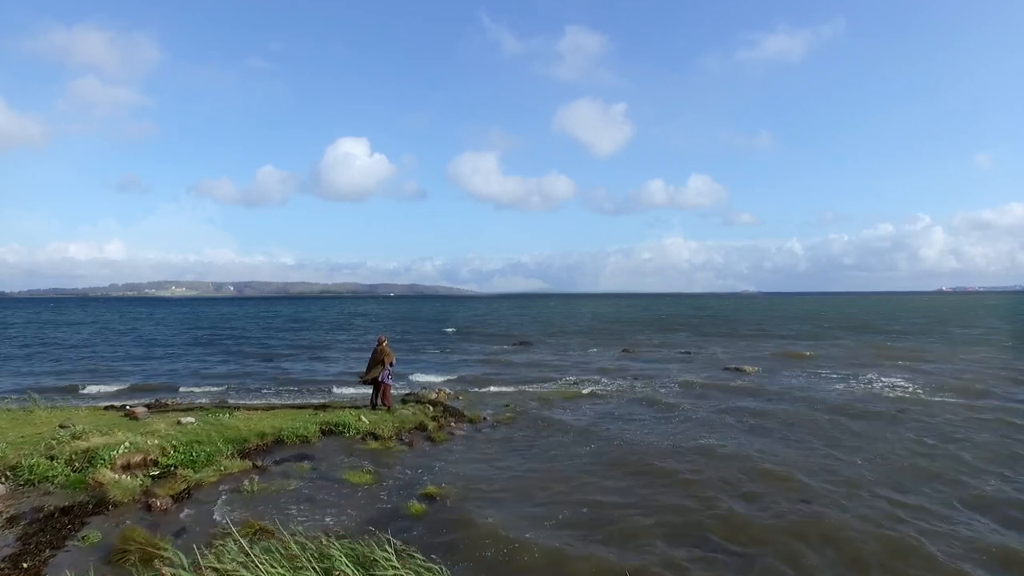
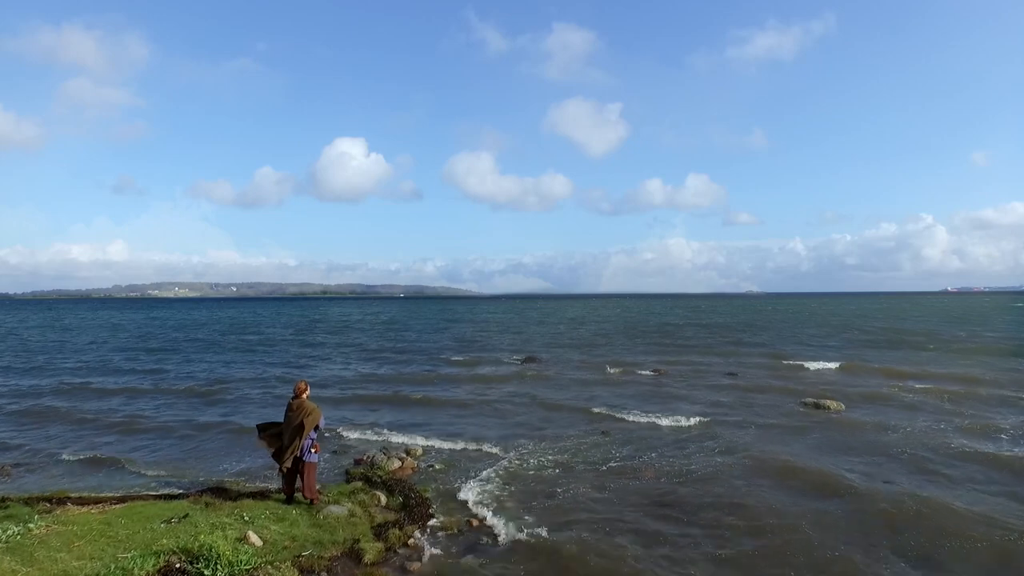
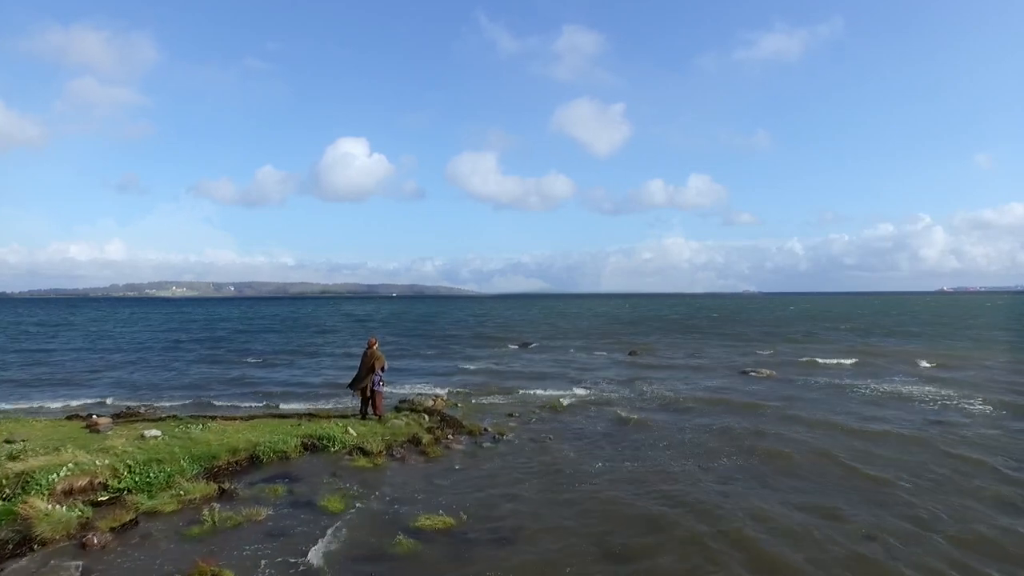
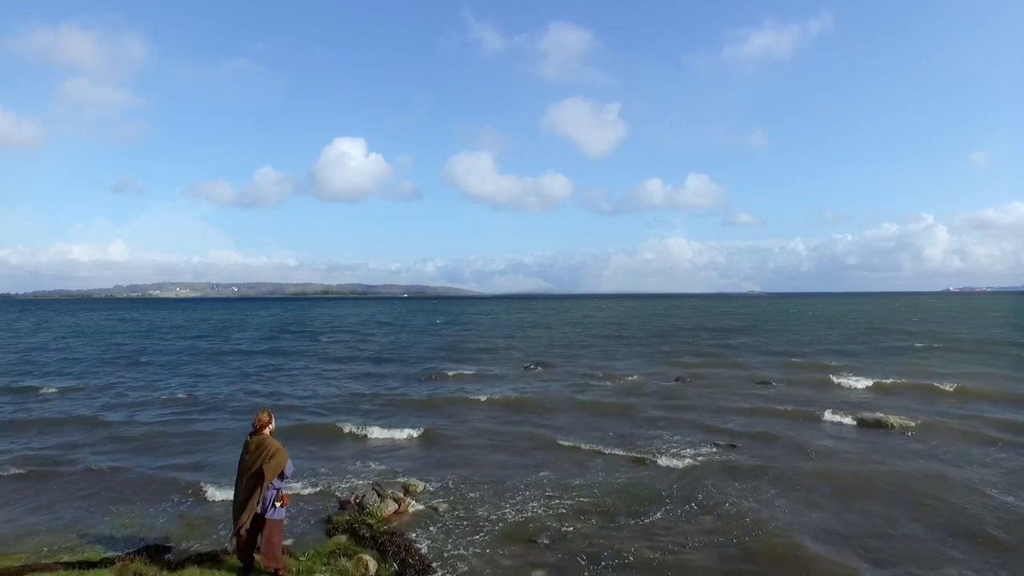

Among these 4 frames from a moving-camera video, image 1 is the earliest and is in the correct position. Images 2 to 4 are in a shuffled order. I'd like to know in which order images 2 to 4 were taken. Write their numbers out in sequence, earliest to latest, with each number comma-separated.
3, 2, 4
